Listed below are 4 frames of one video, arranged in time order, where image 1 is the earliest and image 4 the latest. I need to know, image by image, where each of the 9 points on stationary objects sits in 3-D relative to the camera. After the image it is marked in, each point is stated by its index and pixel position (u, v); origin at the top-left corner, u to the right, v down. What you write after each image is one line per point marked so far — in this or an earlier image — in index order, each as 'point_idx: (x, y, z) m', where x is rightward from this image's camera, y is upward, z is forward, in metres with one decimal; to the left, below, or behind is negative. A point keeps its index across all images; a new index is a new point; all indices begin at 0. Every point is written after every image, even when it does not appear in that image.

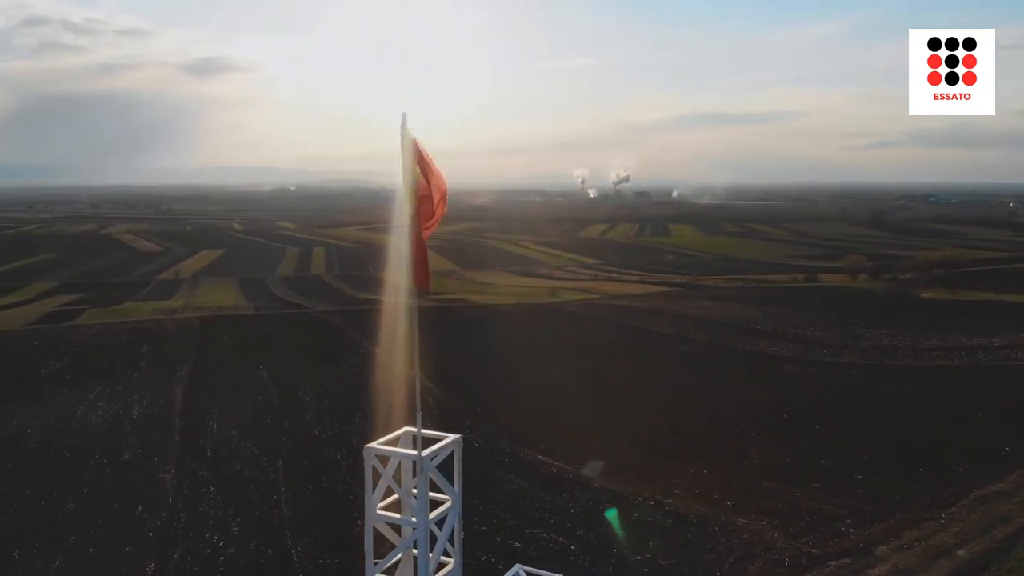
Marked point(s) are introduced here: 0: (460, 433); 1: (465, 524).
0: (-1.3, -3.5, +19.9) m
1: (-0.9, -4.0, +14.1) m
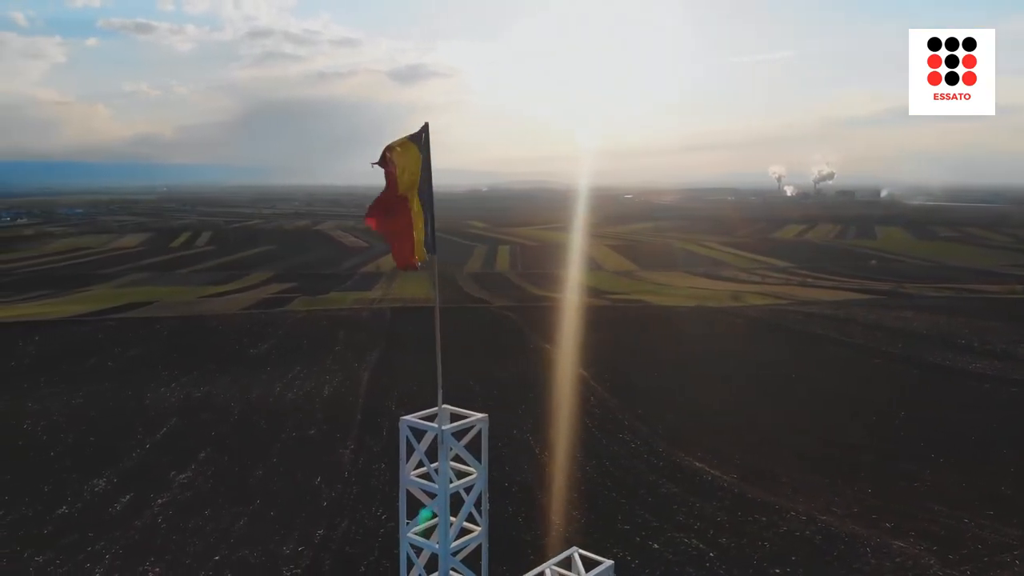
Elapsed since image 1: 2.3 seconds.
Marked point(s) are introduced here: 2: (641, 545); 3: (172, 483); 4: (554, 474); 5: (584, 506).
0: (+2.5, -3.4, +20.0) m
1: (+1.6, -4.0, +14.3) m
2: (+2.0, -4.1, +13.4) m
3: (-7.1, -4.1, +17.7) m
4: (+0.9, -3.7, +17.0) m
5: (+1.3, -3.9, +15.1) m
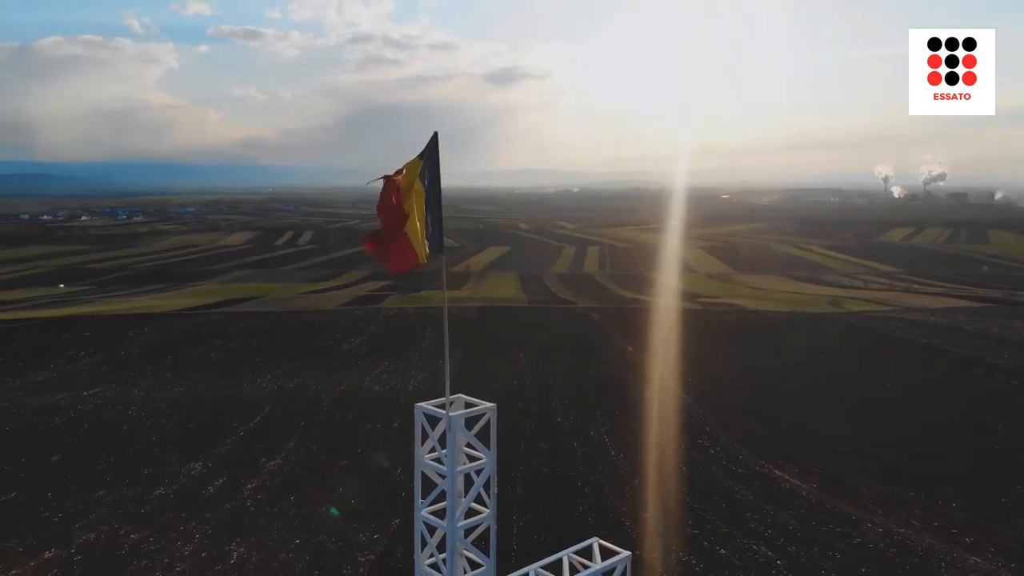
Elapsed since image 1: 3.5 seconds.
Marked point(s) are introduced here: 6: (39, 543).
0: (+4.4, -3.5, +19.8) m
1: (+2.8, -4.0, +14.3) m
2: (+3.1, -4.2, +13.3) m
3: (-5.5, -4.0, +18.6) m
4: (+2.4, -3.8, +17.0) m
5: (+2.6, -4.0, +15.1) m
6: (-8.3, -4.5, +14.7) m
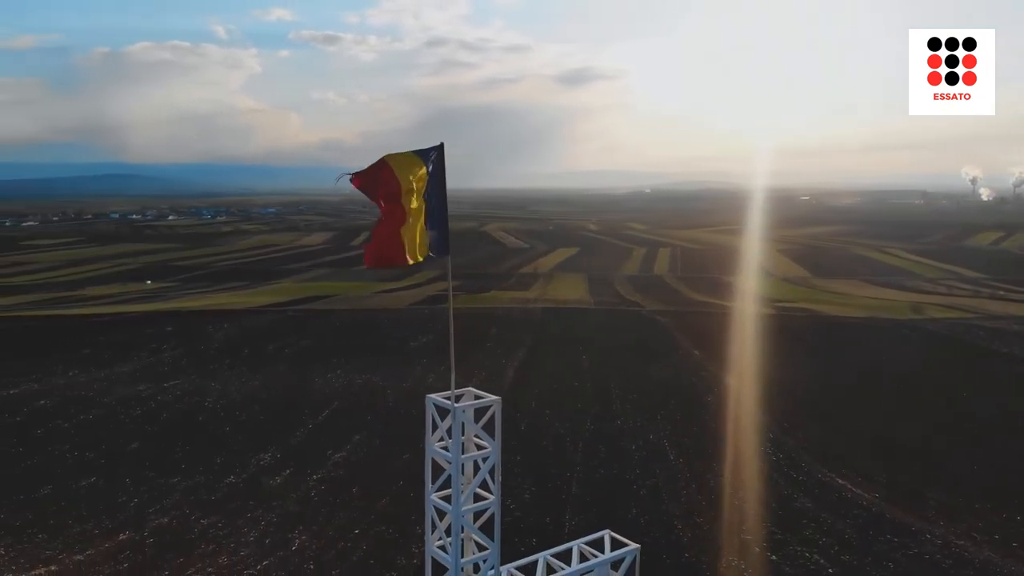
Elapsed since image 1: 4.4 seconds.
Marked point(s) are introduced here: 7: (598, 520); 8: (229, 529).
0: (+5.7, -3.6, +19.6) m
1: (+3.7, -4.1, +14.2) m
2: (+3.9, -4.2, +13.2) m
3: (-4.3, -4.0, +19.2) m
4: (+3.5, -3.8, +16.9) m
5: (+3.5, -4.0, +15.0) m
6: (-7.3, -4.4, +15.5) m
7: (+1.5, -4.1, +14.7) m
8: (-5.2, -4.4, +15.4) m
